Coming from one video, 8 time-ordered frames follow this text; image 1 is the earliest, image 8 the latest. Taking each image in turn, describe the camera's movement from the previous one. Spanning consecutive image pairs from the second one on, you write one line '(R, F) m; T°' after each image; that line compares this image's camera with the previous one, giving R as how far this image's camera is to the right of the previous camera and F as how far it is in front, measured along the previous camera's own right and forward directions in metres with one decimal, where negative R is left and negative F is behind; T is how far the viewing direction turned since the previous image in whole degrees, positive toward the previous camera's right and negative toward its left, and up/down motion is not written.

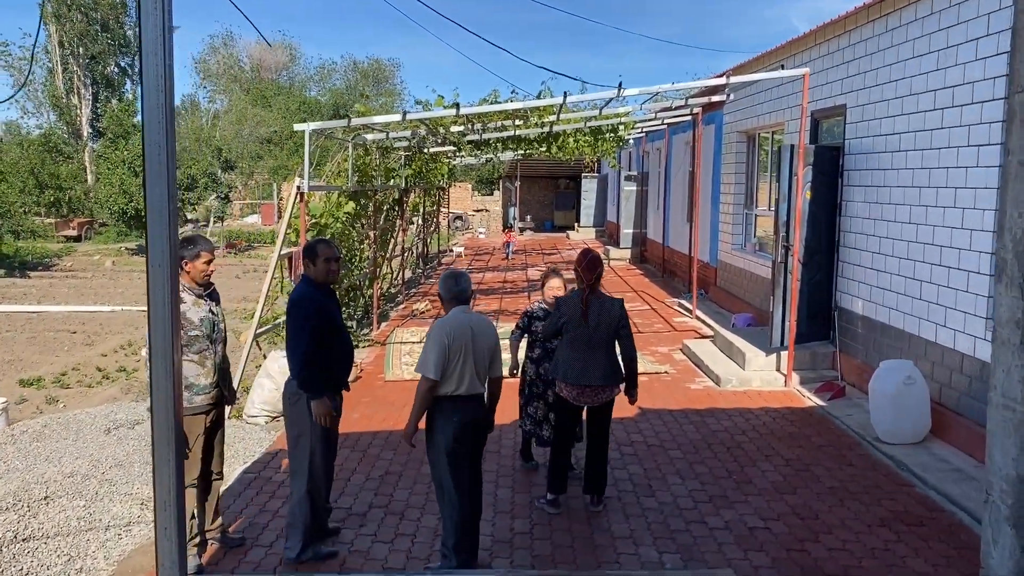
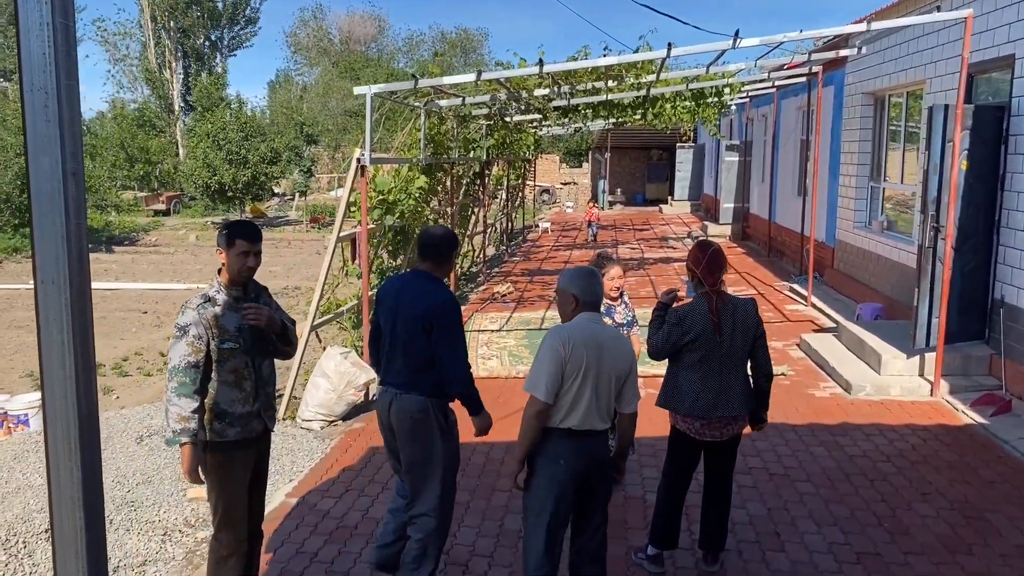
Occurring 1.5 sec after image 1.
(0.0, +1.1) m; -6°
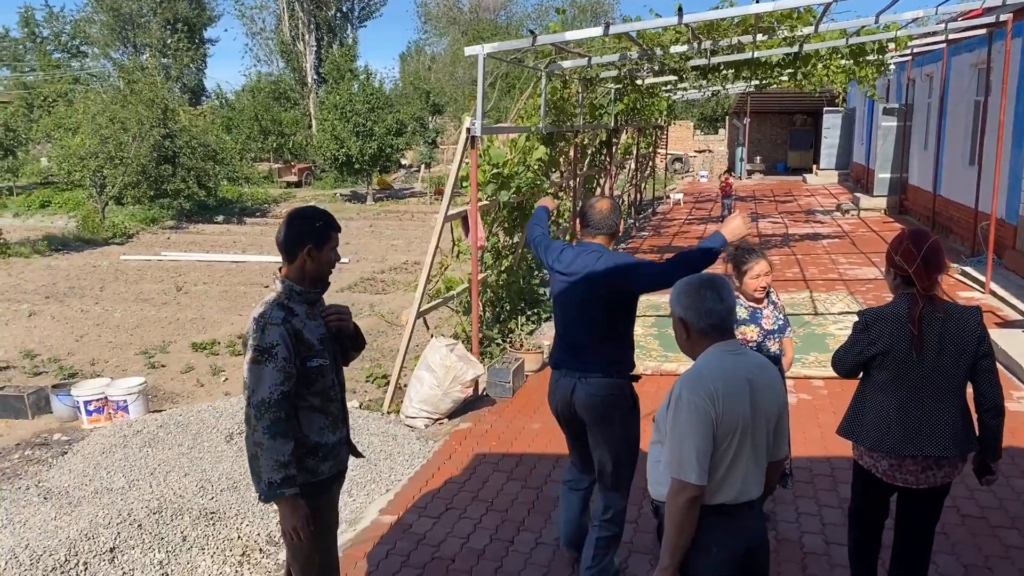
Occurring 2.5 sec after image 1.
(0.0, +0.8) m; -8°
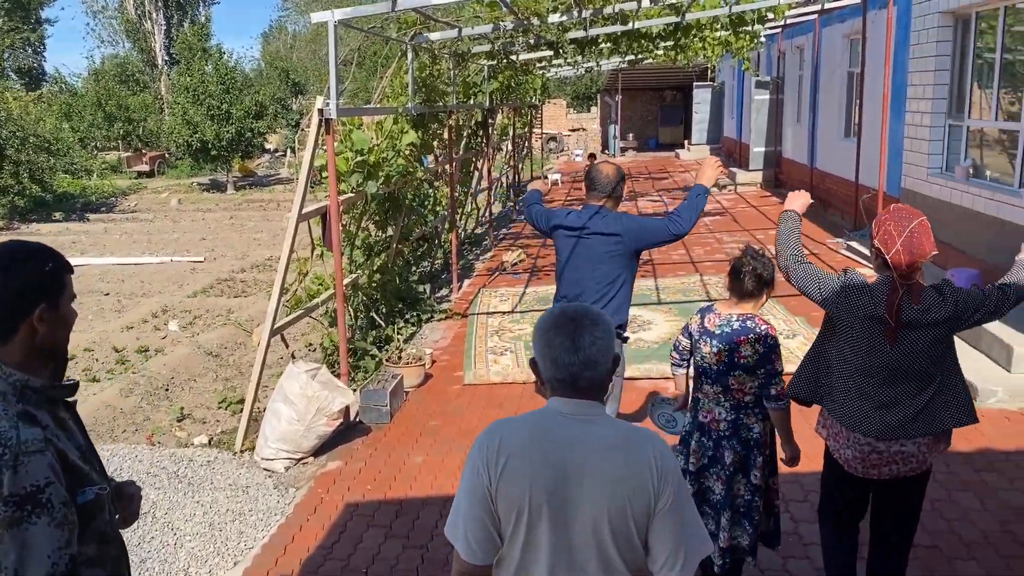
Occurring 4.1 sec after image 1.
(+0.1, +0.9) m; +8°
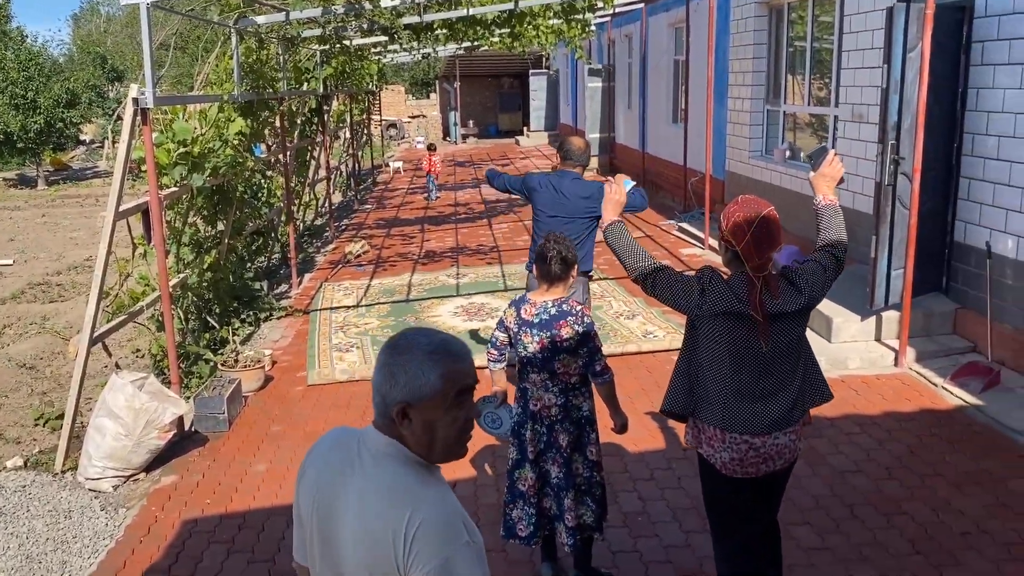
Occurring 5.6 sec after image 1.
(0.0, +0.1) m; +10°
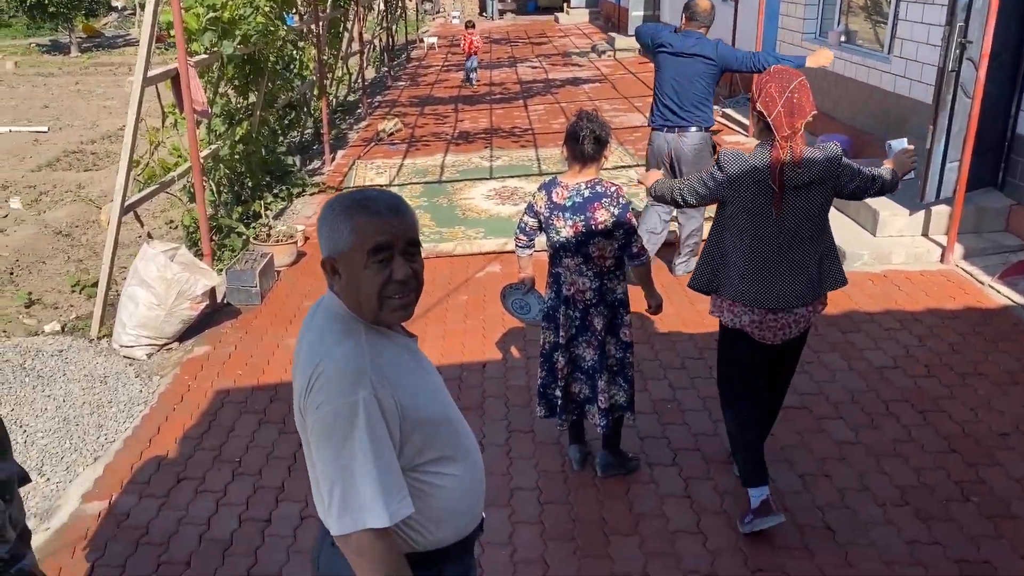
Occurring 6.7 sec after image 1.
(0.0, +0.1) m; -2°
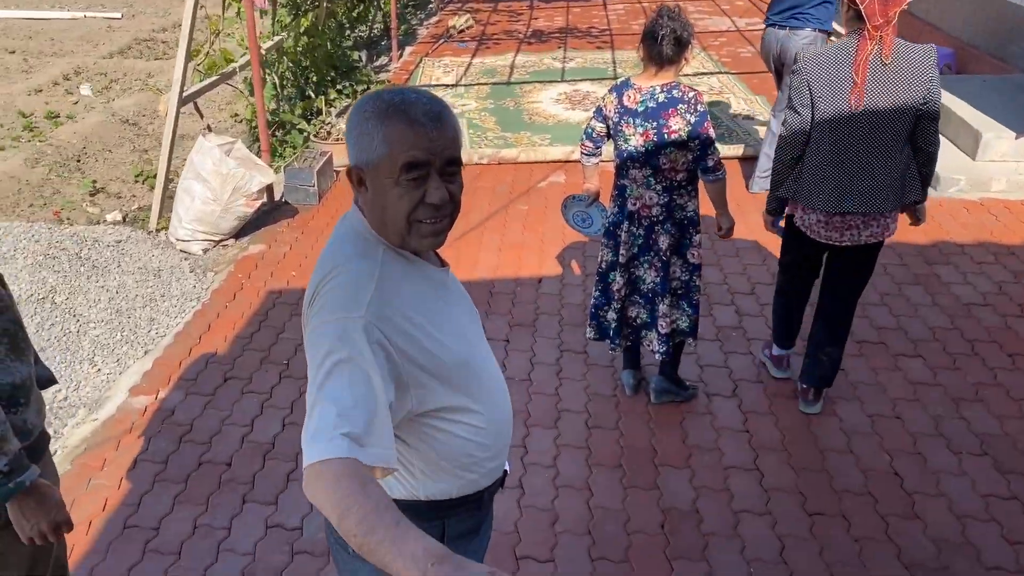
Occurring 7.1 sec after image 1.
(0.0, +0.2) m; -4°
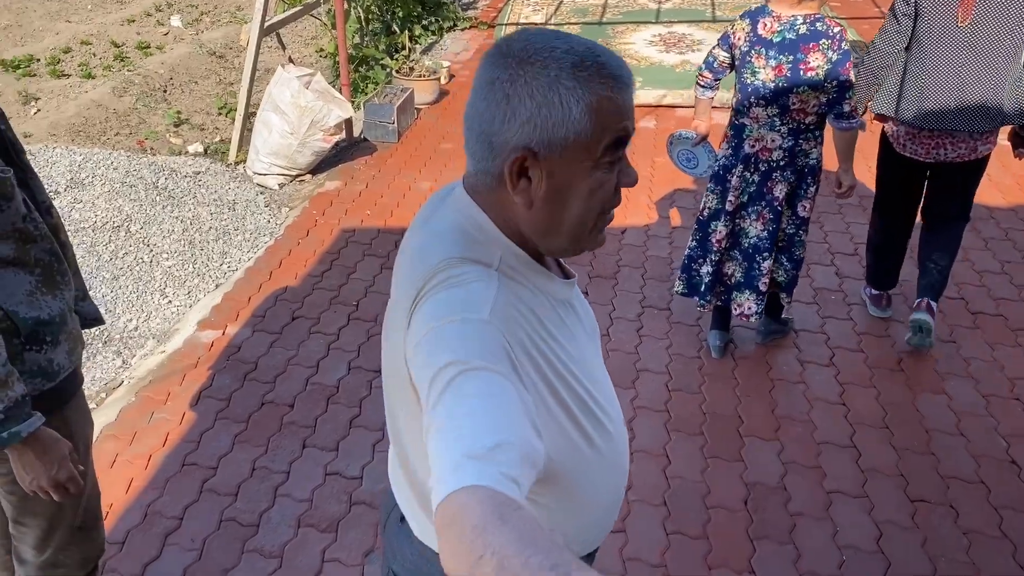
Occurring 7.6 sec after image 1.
(0.0, +0.2) m; -5°
